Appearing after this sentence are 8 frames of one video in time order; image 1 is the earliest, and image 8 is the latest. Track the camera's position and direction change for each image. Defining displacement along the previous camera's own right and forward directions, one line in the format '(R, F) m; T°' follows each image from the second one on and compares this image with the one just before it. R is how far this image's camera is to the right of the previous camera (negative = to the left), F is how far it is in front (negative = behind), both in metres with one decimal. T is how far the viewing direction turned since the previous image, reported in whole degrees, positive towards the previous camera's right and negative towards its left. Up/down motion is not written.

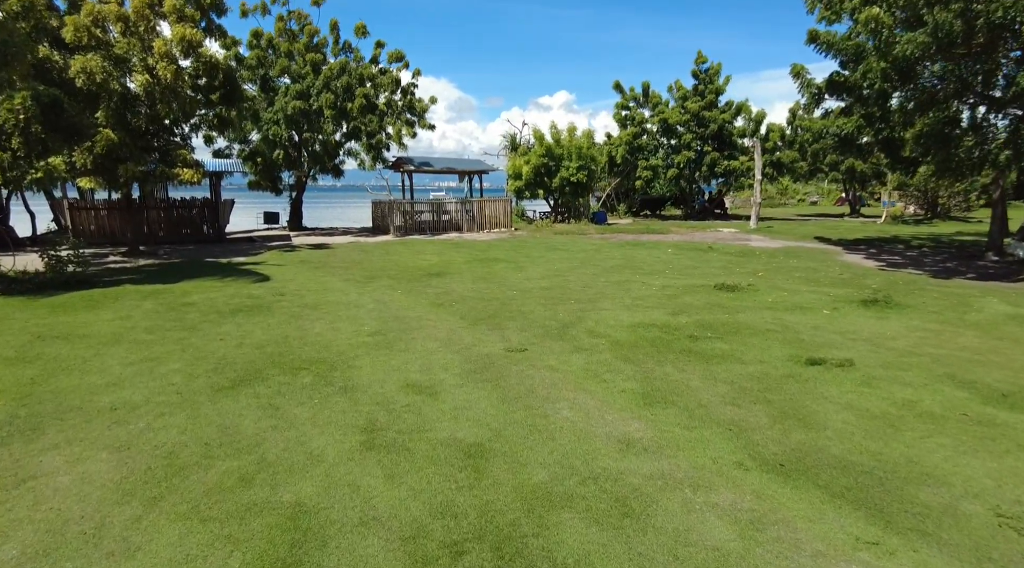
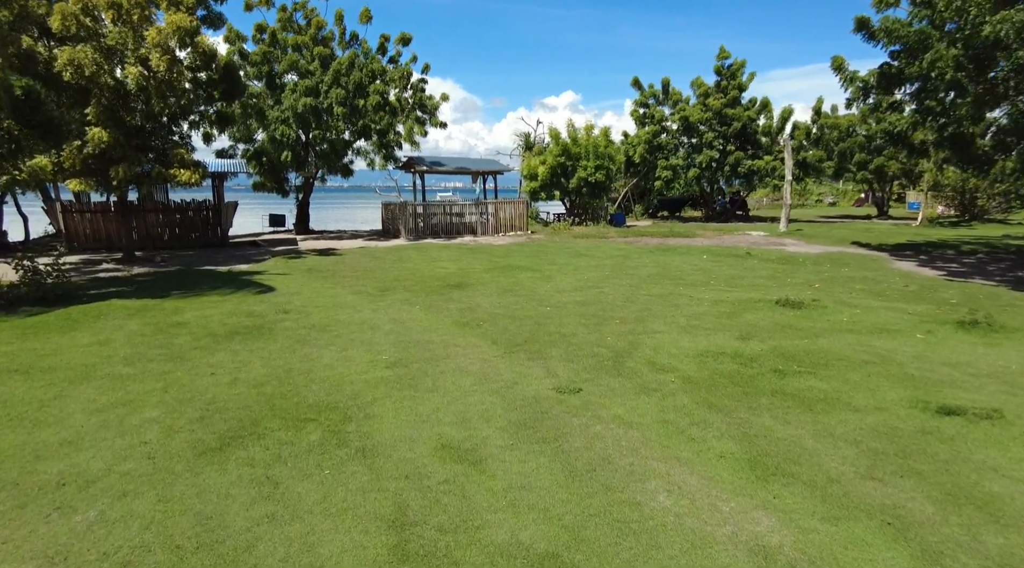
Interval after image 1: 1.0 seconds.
(-0.5, +1.3) m; -1°
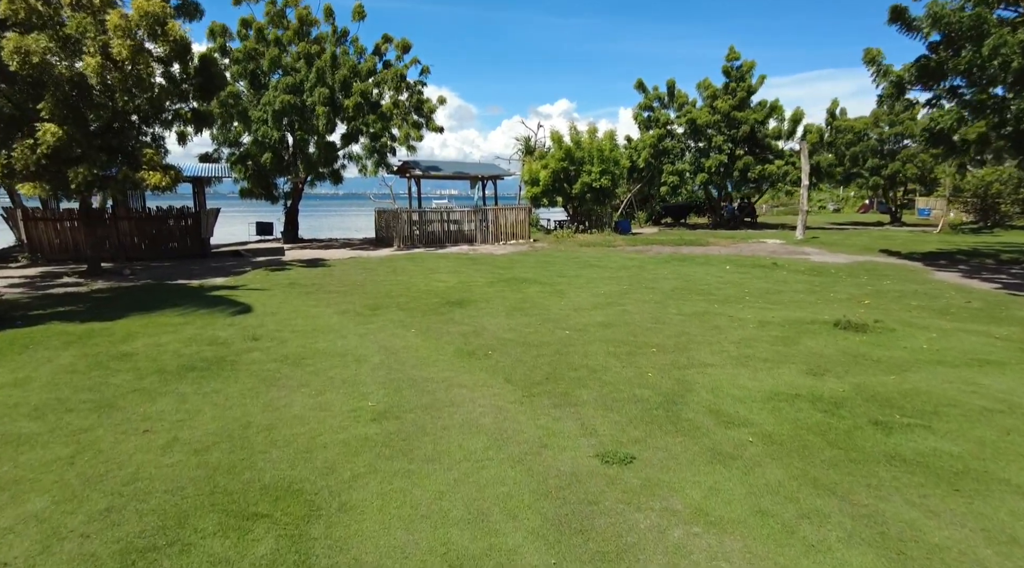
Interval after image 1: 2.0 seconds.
(-0.2, +1.5) m; 0°
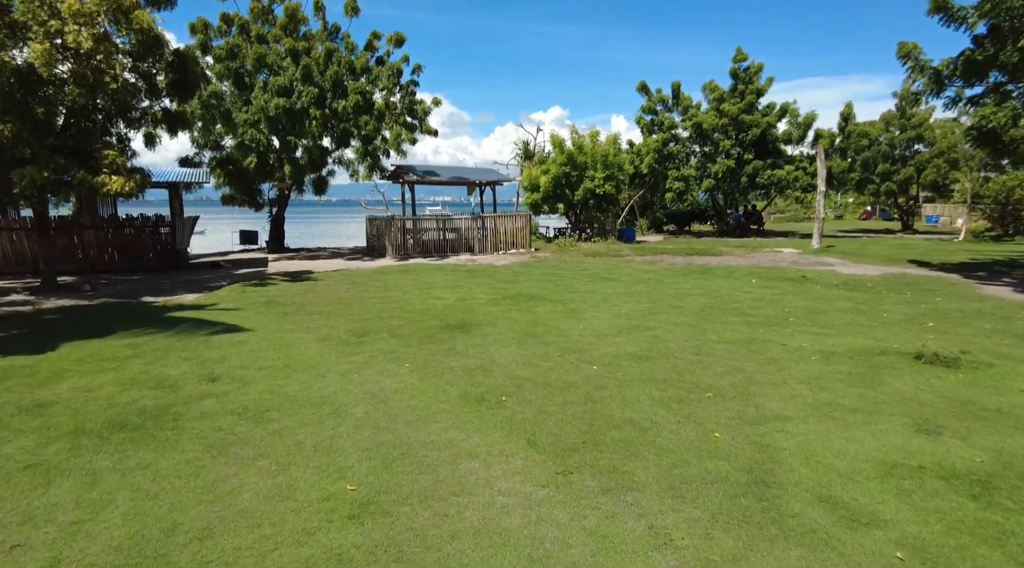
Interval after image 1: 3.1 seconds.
(-0.3, +1.5) m; +1°
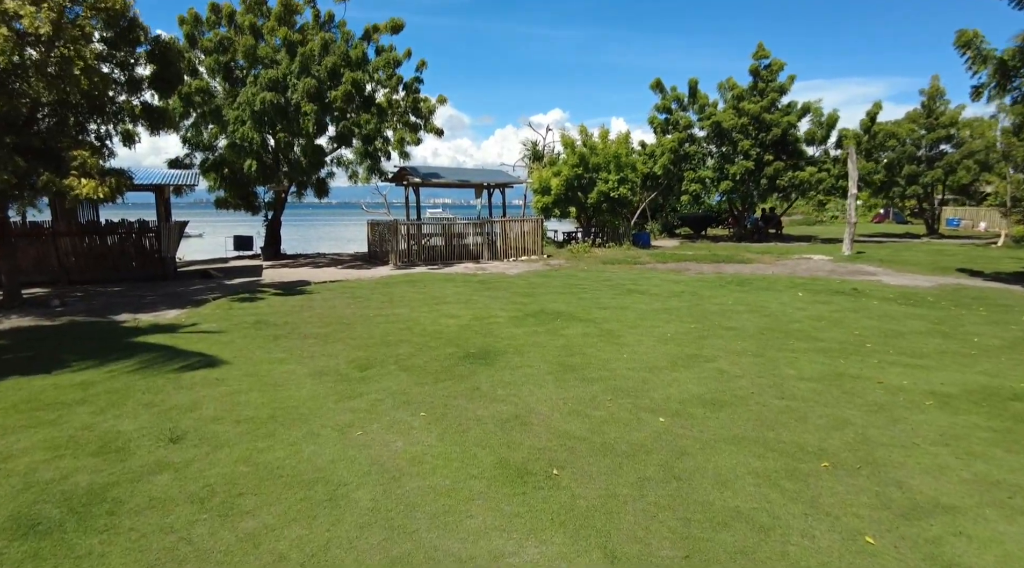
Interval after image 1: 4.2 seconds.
(-0.4, +1.5) m; 0°
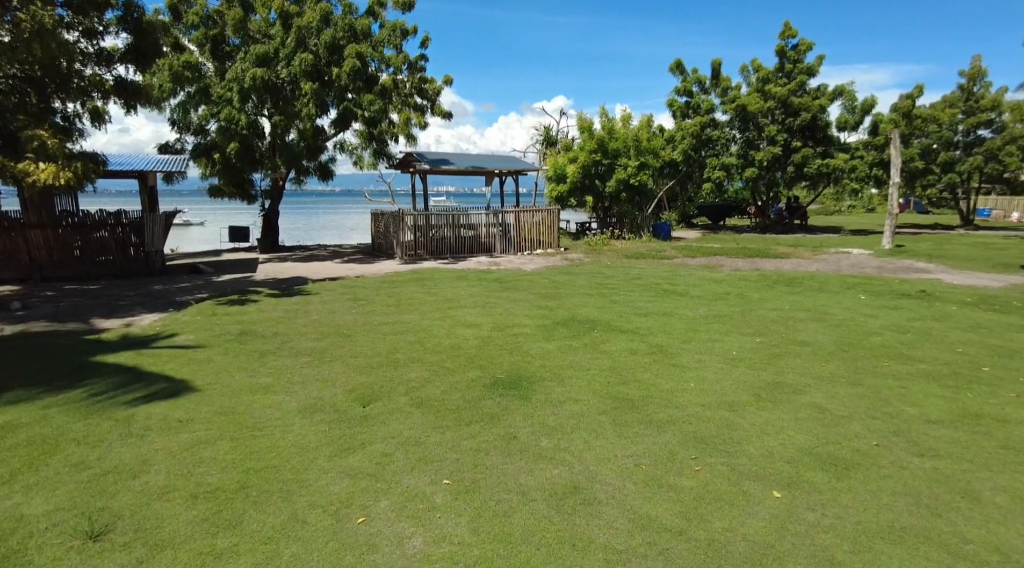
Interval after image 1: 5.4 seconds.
(-0.4, +1.5) m; 0°
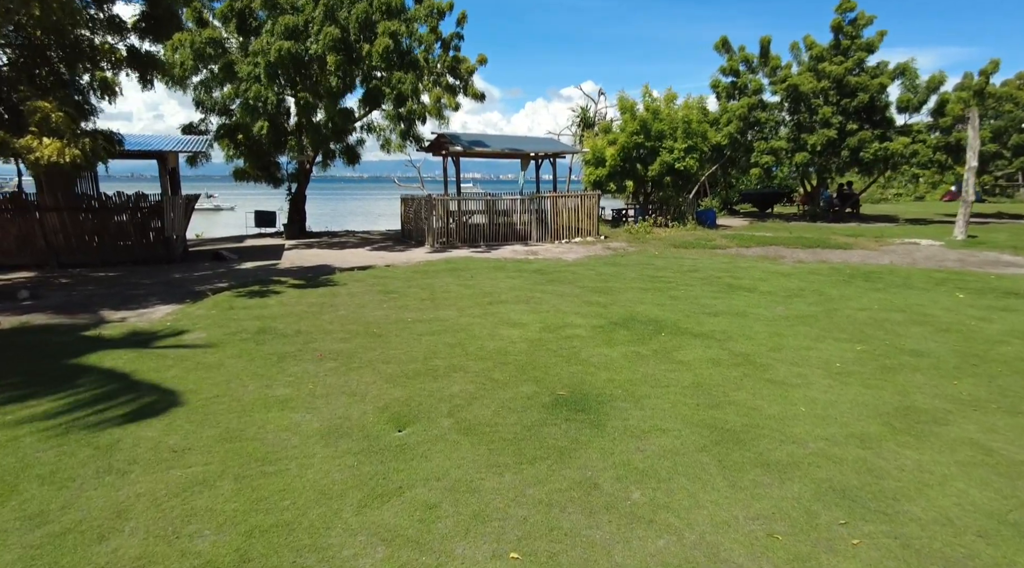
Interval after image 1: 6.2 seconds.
(-0.4, +1.2) m; -2°
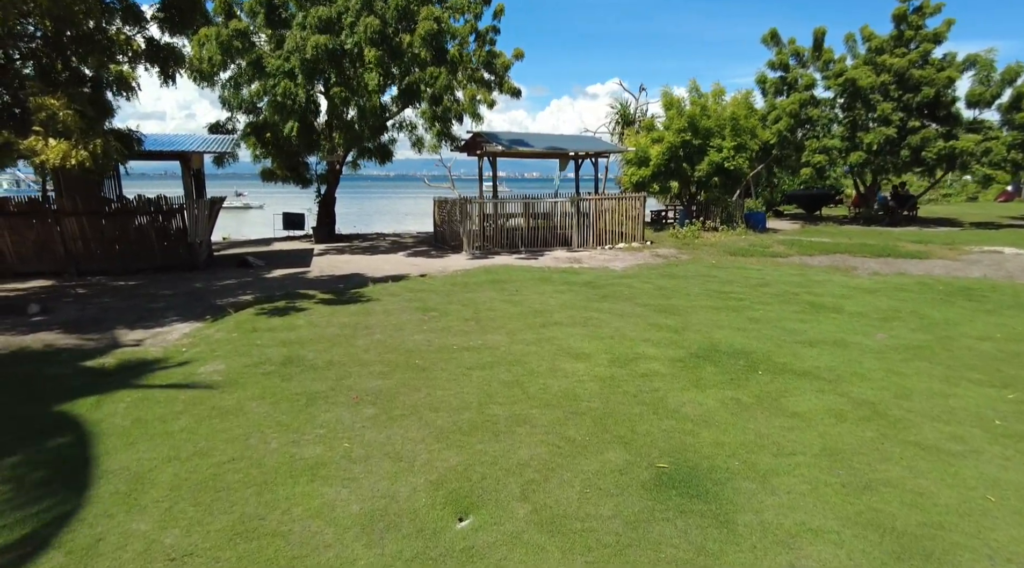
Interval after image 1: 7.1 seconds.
(-0.5, +1.1) m; -2°
